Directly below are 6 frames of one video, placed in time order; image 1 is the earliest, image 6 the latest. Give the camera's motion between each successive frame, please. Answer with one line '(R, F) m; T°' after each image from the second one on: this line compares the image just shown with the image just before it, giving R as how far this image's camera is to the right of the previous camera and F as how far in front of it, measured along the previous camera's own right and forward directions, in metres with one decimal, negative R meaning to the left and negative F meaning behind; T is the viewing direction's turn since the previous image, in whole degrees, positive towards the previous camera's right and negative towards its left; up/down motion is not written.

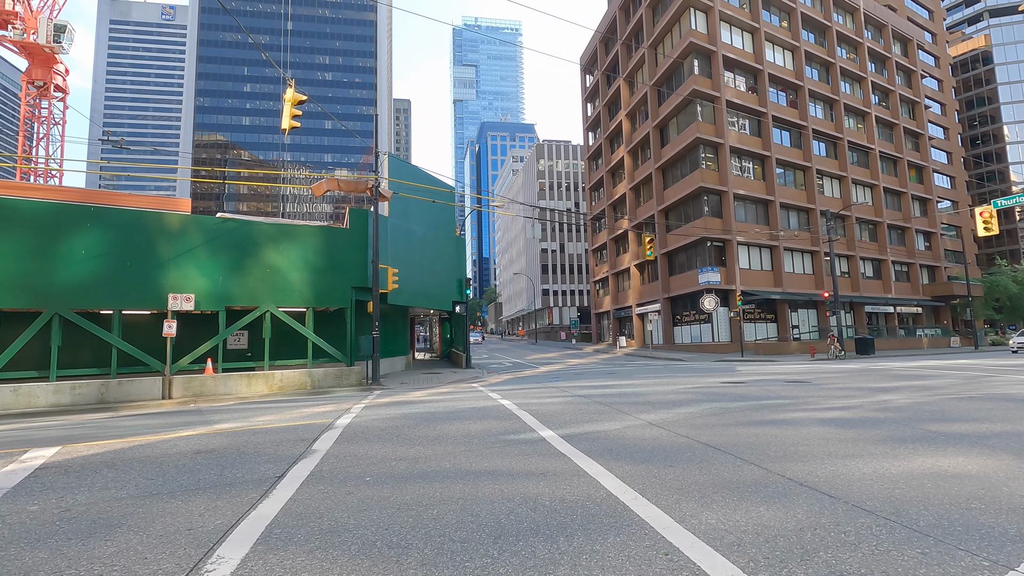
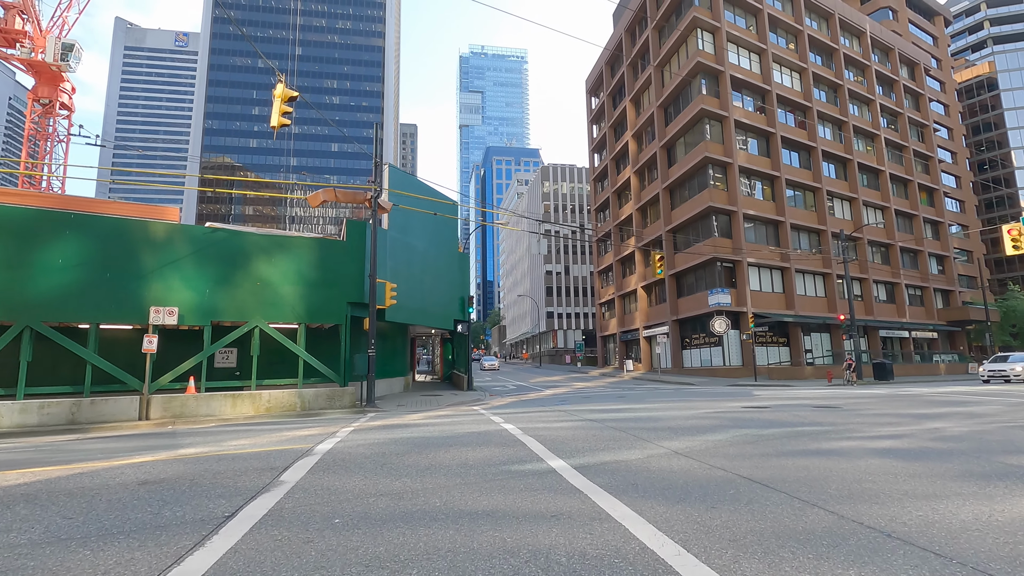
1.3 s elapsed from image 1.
(0.0, +1.0) m; 0°
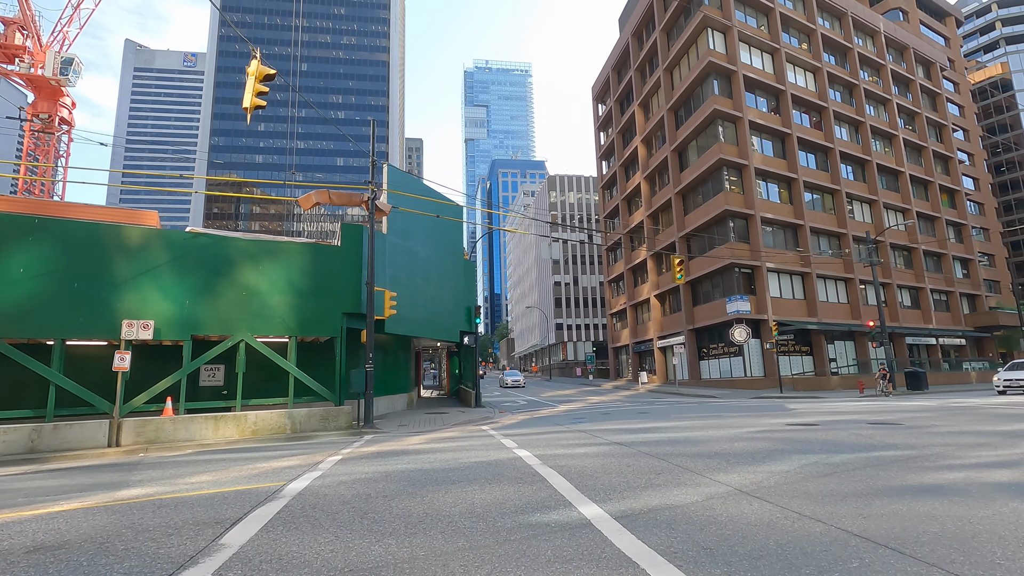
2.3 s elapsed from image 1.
(-0.1, +1.5) m; -1°
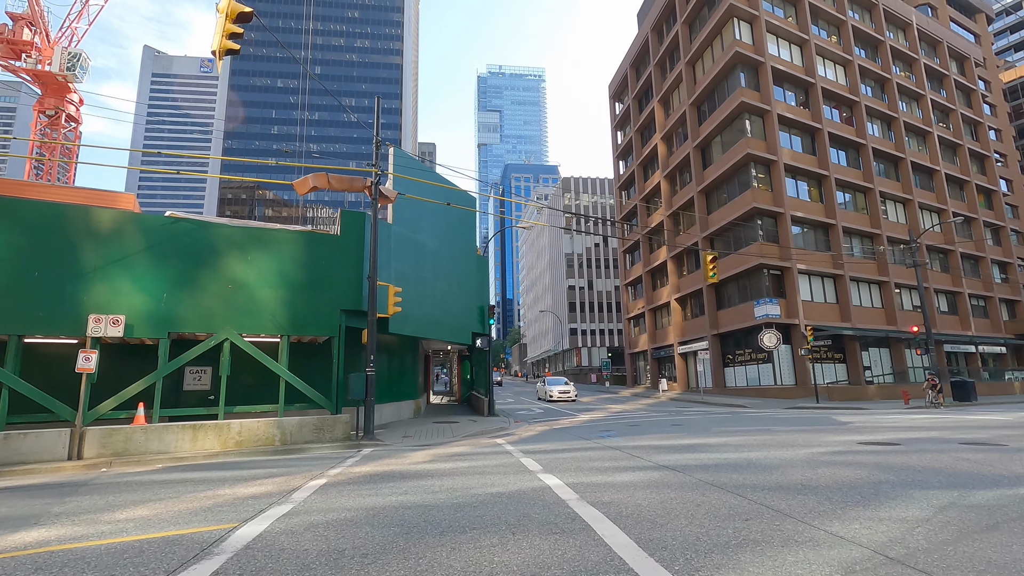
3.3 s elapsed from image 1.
(-0.2, +1.8) m; -1°
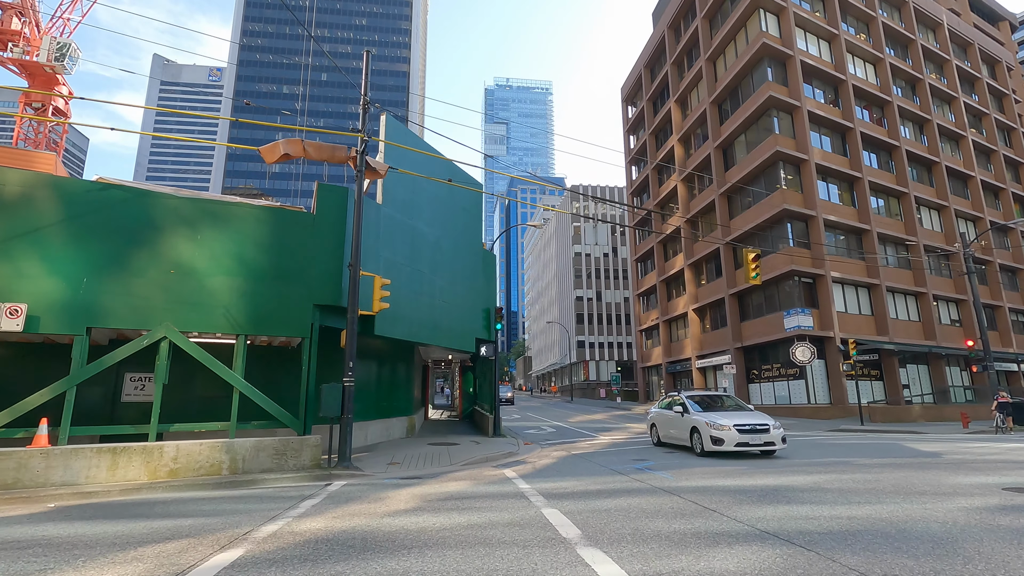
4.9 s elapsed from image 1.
(-0.2, +2.8) m; 0°
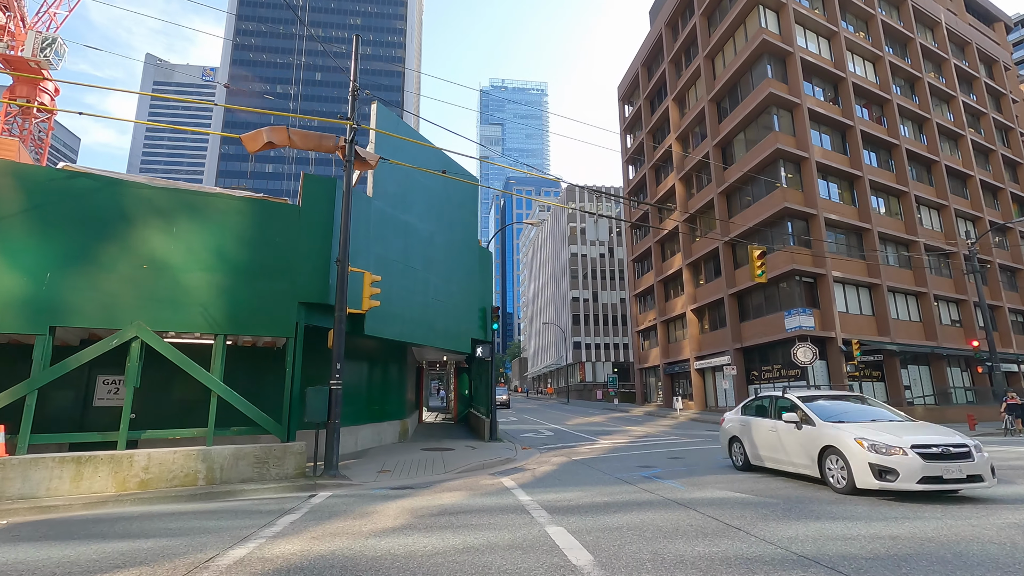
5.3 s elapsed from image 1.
(-0.1, +0.7) m; +1°
